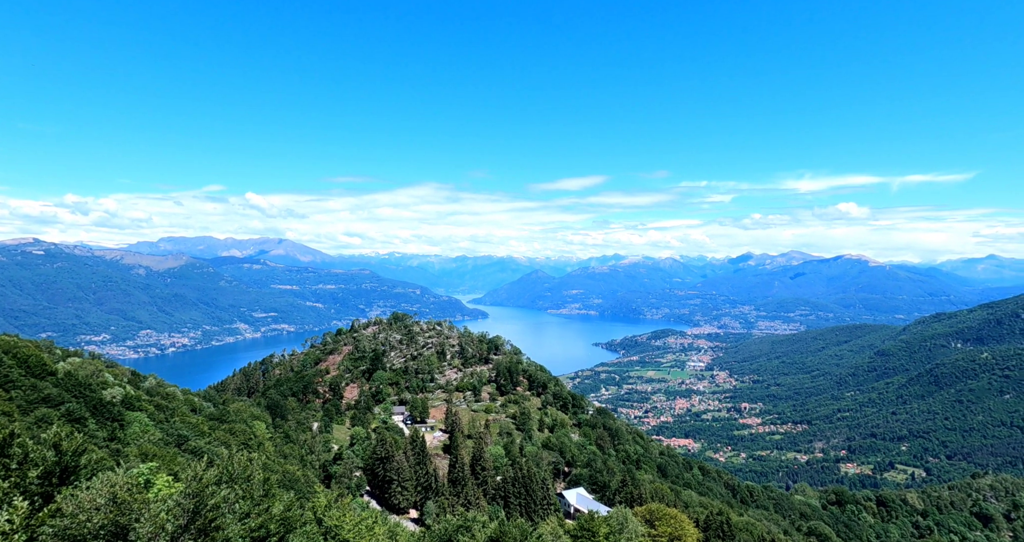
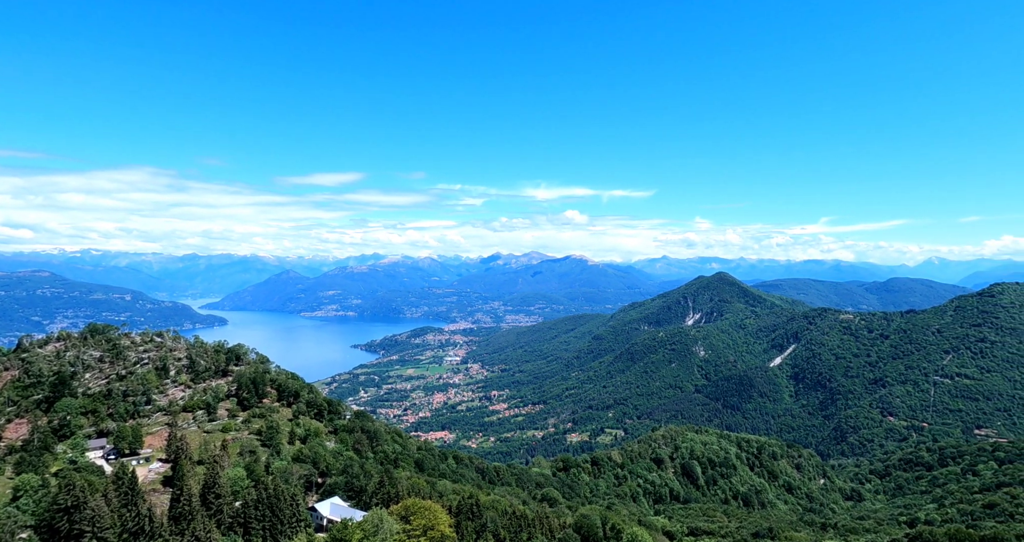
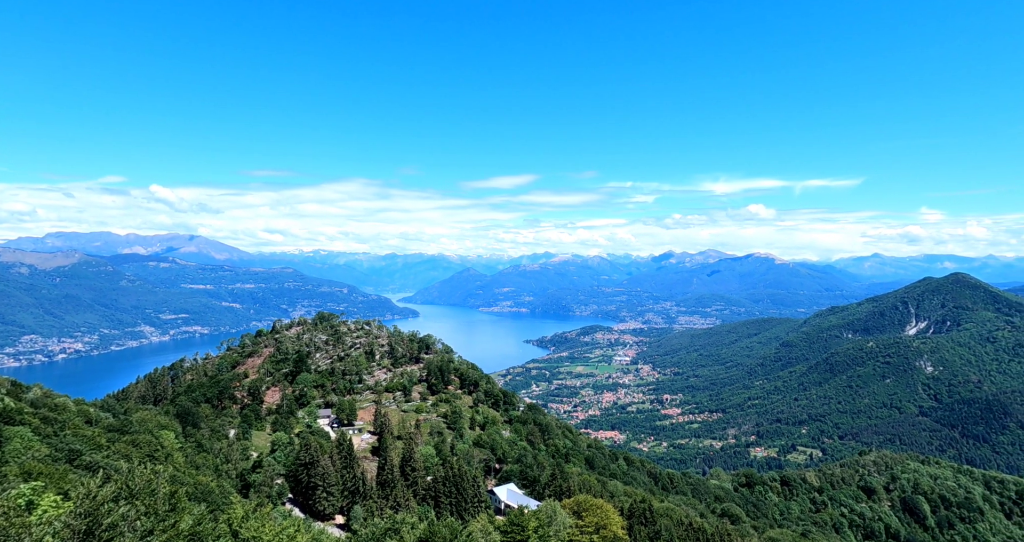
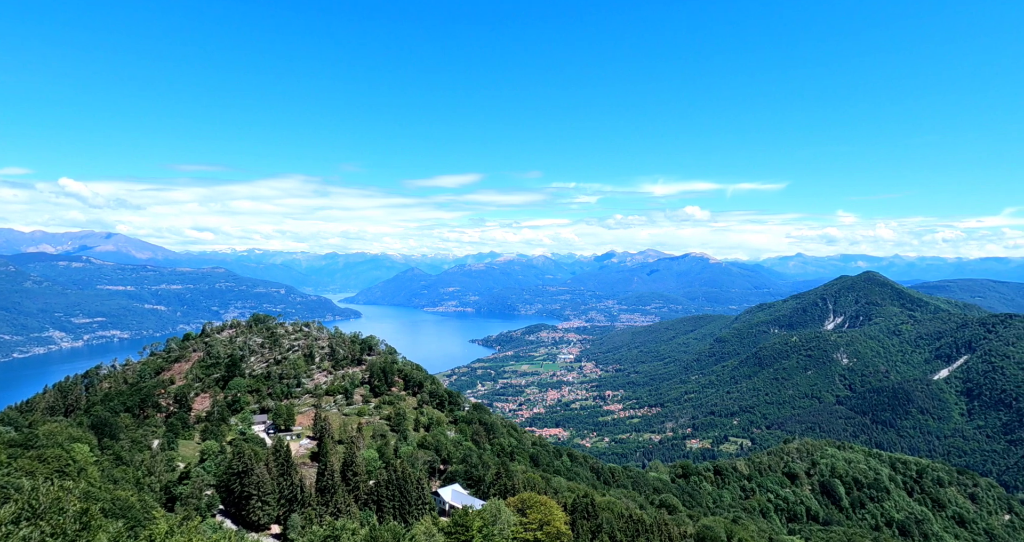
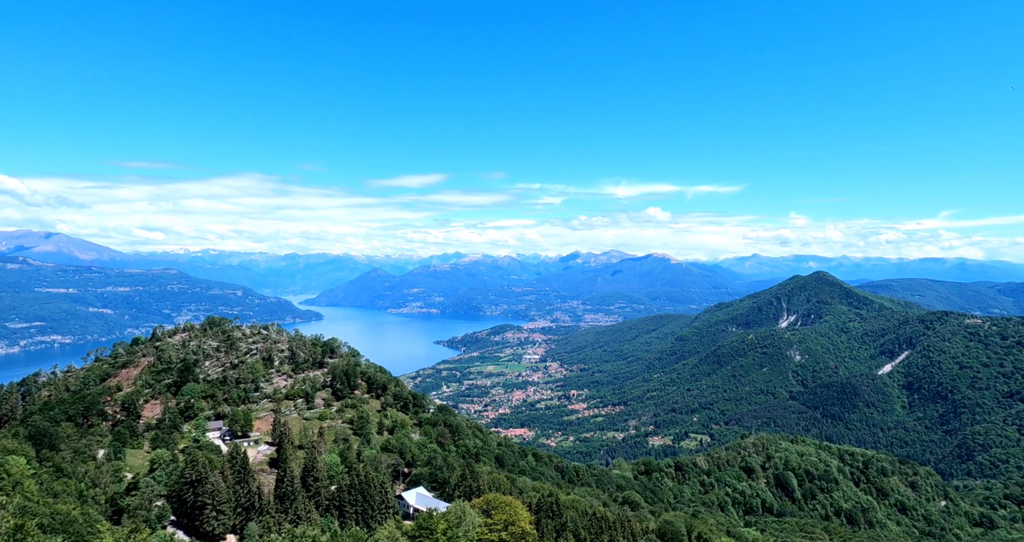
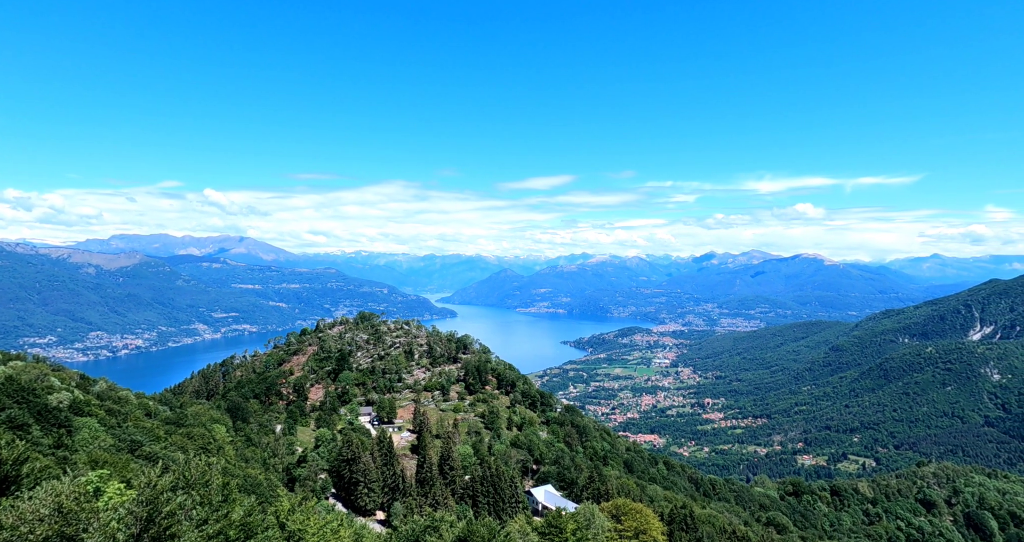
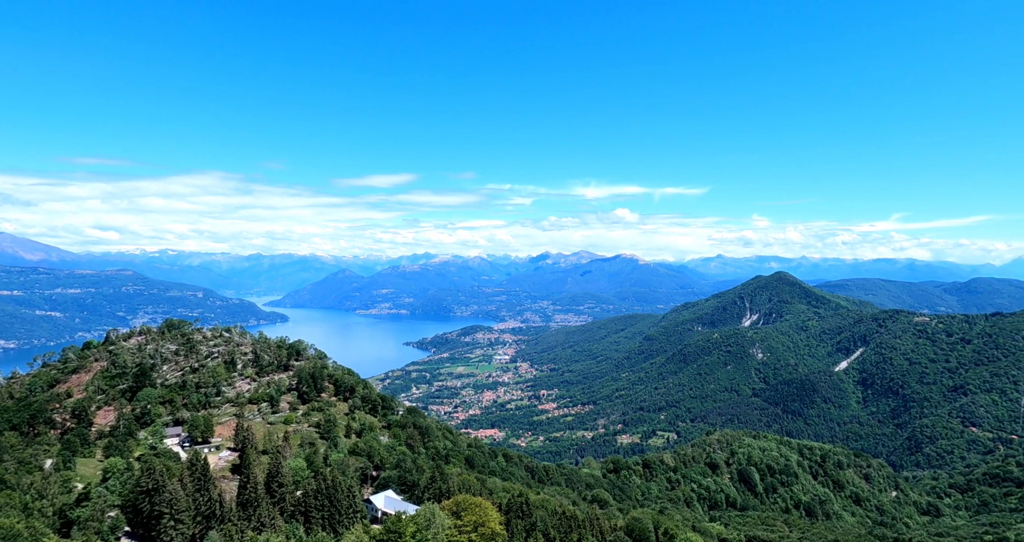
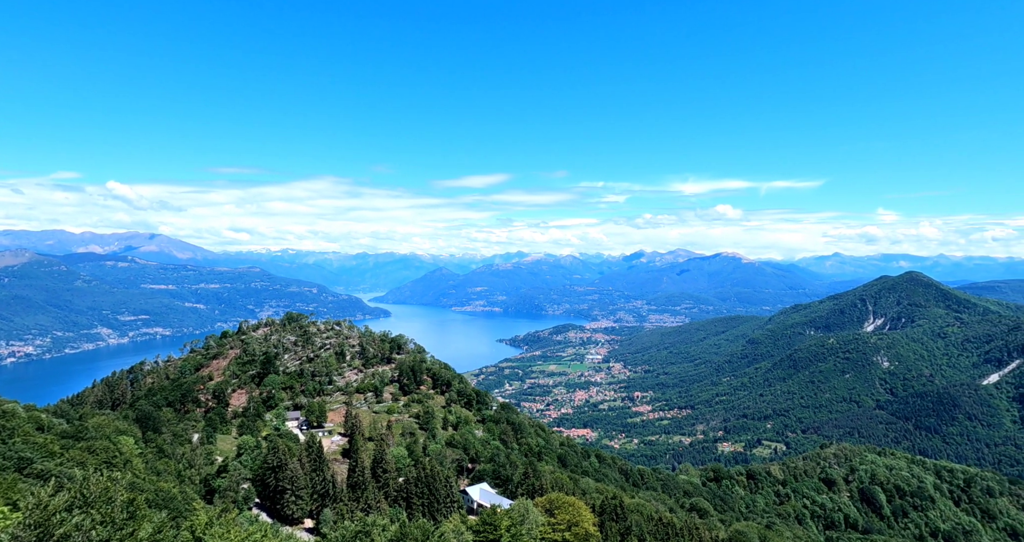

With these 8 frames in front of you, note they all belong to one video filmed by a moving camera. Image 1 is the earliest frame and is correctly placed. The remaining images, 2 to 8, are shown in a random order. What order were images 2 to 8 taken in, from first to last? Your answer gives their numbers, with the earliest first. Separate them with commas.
6, 3, 8, 4, 5, 7, 2
